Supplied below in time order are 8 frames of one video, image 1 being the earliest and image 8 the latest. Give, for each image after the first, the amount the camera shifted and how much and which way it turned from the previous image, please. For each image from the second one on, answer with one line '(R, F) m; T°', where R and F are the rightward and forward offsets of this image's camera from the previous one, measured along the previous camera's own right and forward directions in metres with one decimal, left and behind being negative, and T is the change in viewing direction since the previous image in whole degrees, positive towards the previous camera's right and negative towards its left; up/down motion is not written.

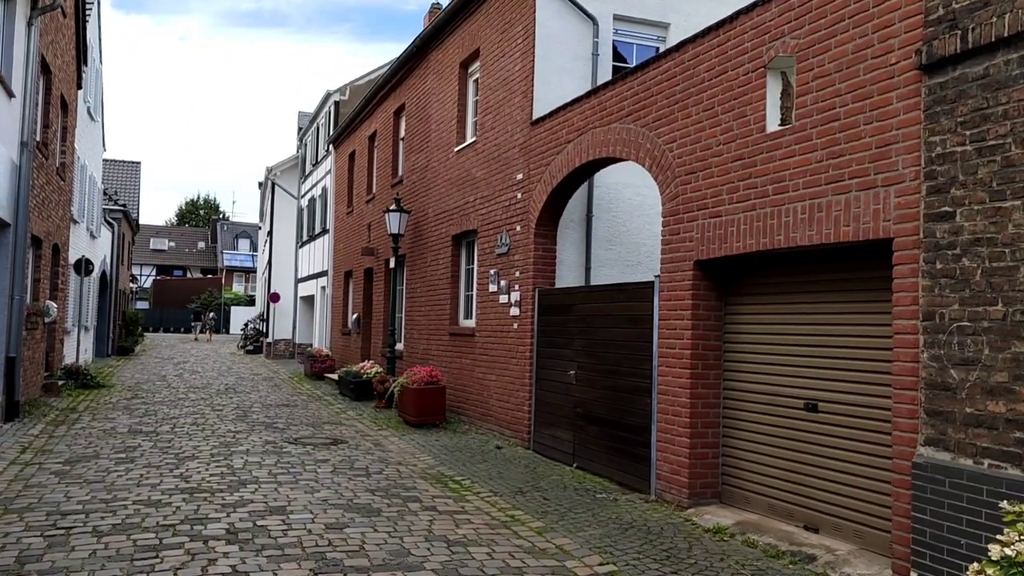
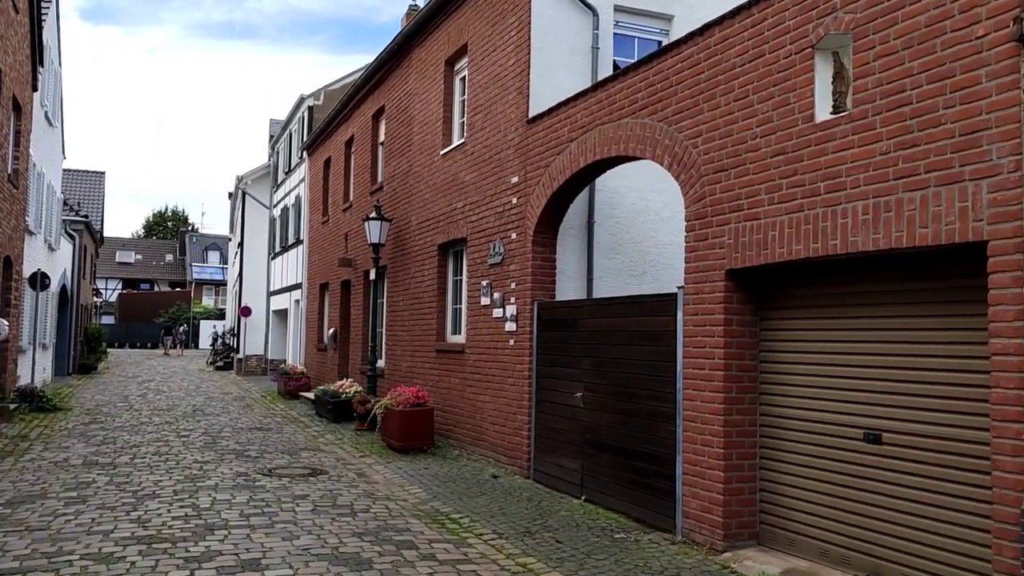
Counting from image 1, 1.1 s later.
(-0.3, +0.9) m; +2°
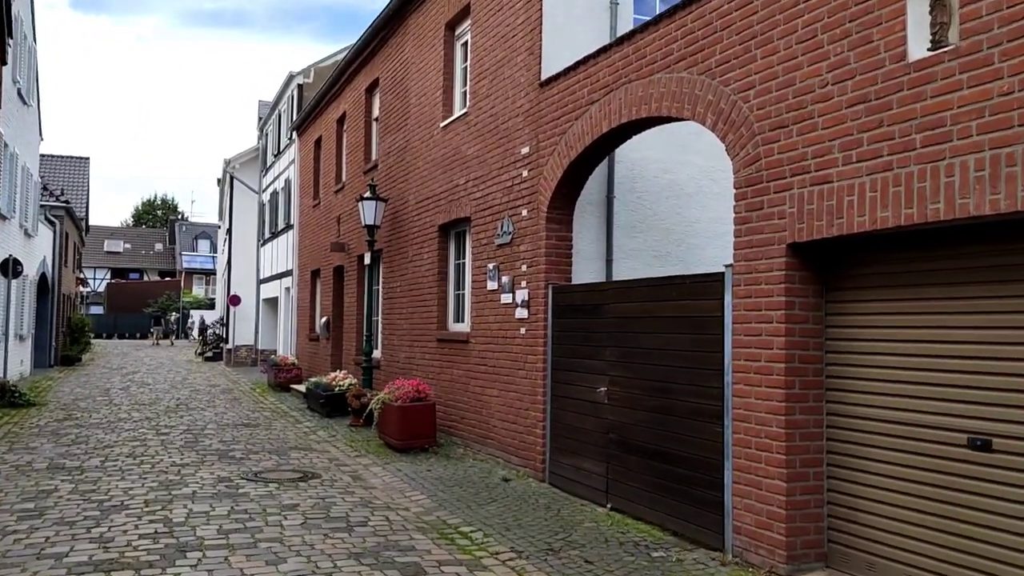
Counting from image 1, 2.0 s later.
(-0.2, +1.0) m; 0°
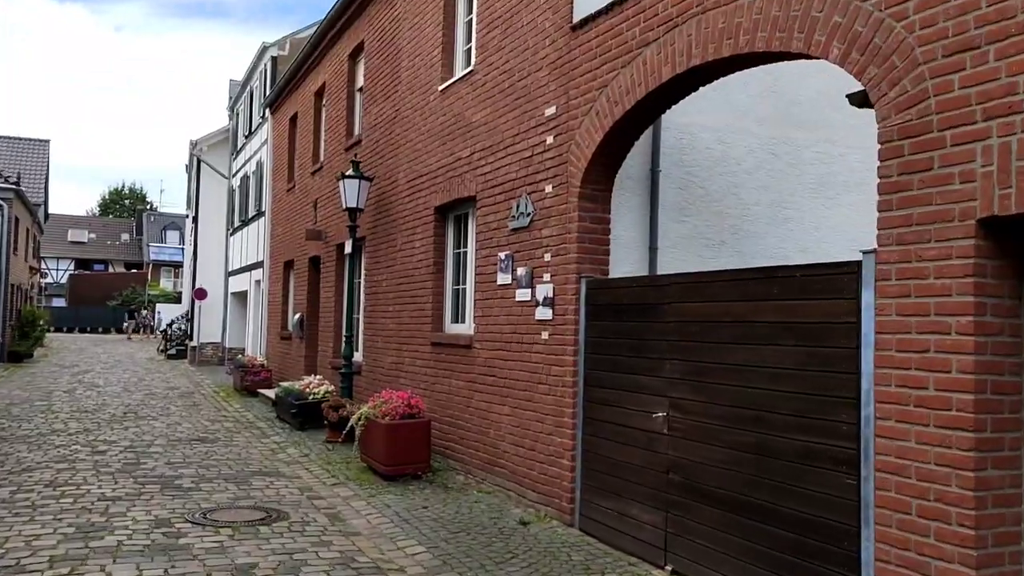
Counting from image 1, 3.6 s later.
(-0.4, +1.7) m; +2°
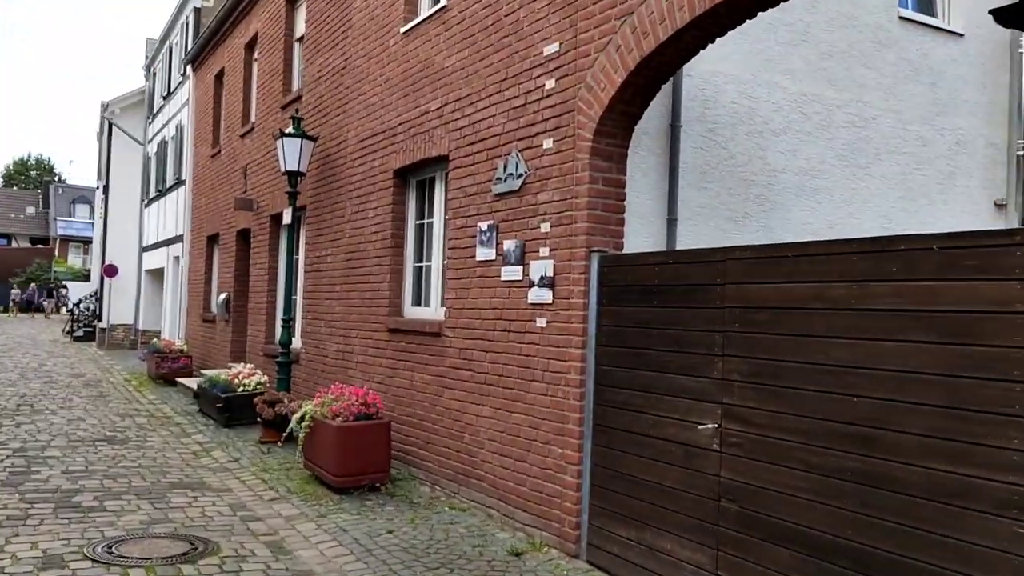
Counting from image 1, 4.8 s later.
(-0.4, +1.3) m; +5°
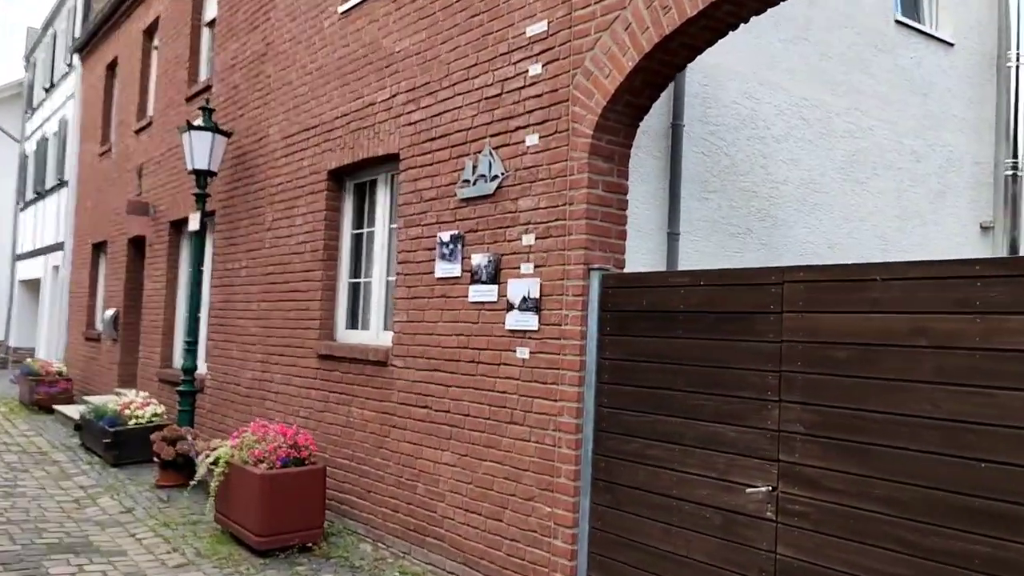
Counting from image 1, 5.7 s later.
(-0.4, +1.0) m; +7°
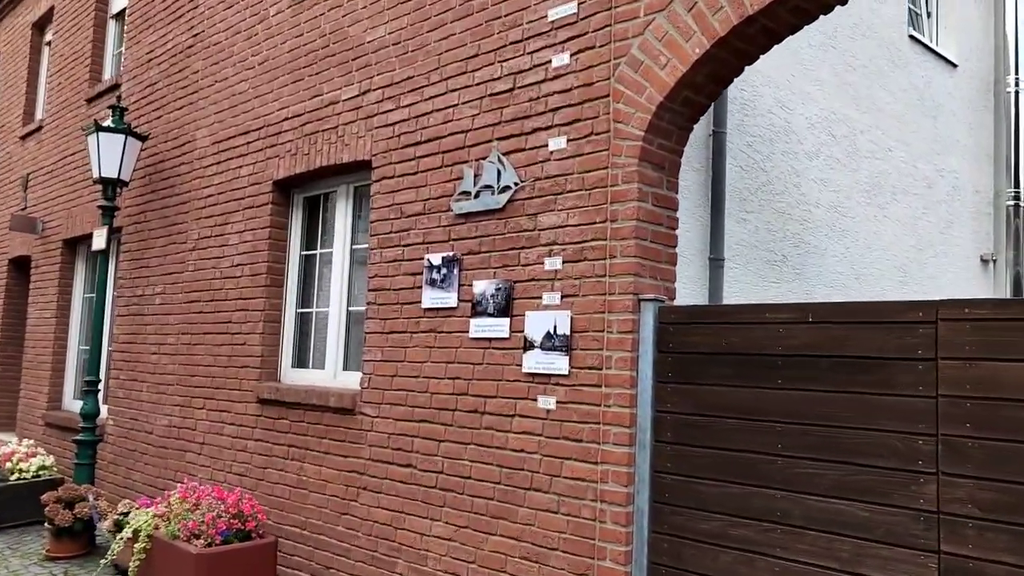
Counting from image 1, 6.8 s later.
(-0.6, +0.9) m; +7°
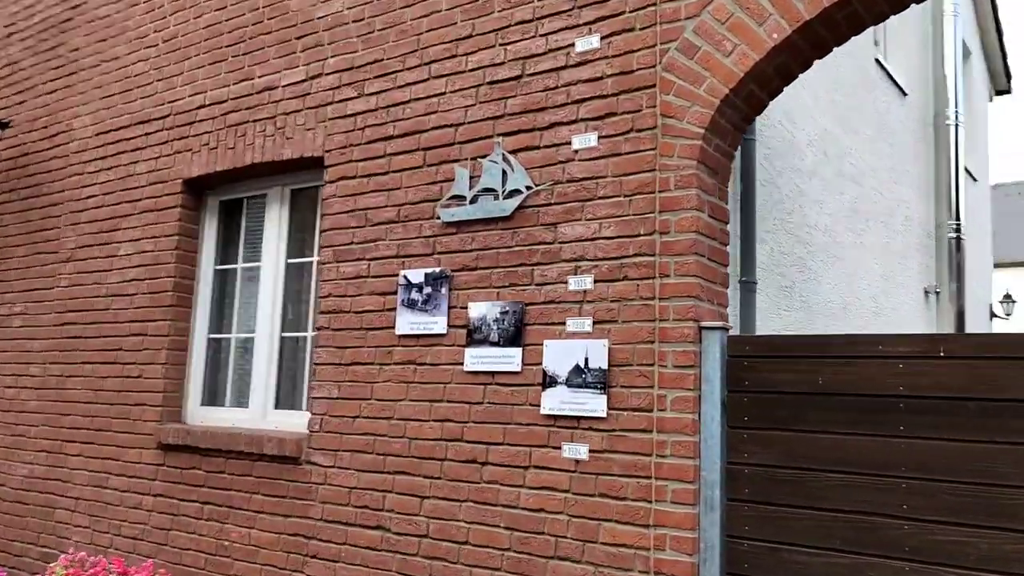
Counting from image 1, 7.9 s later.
(-0.7, +0.8) m; +10°
